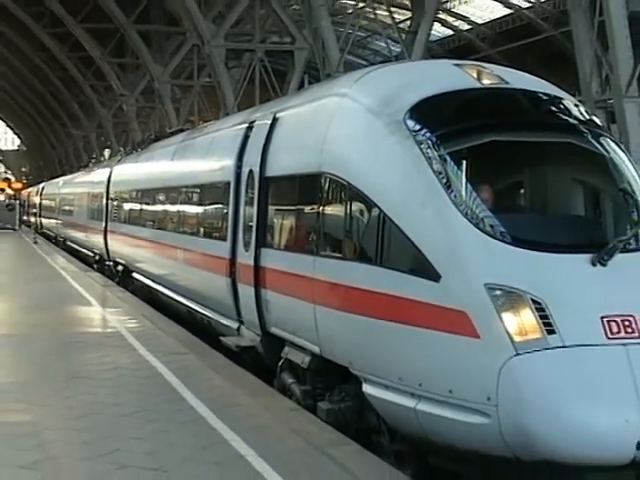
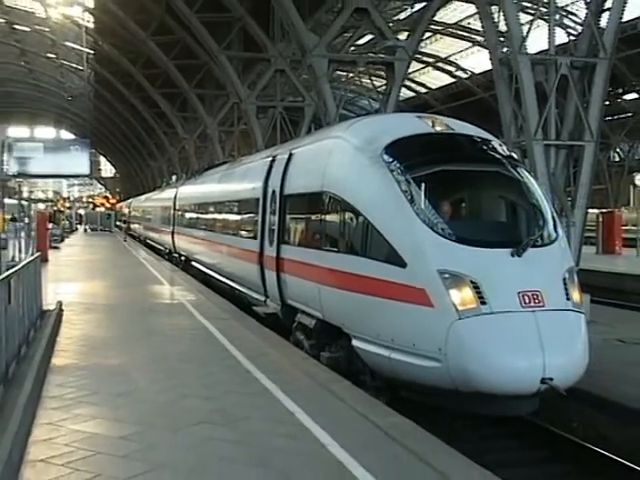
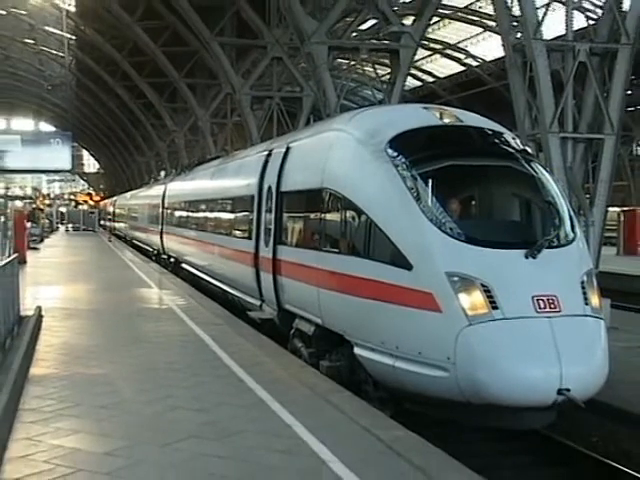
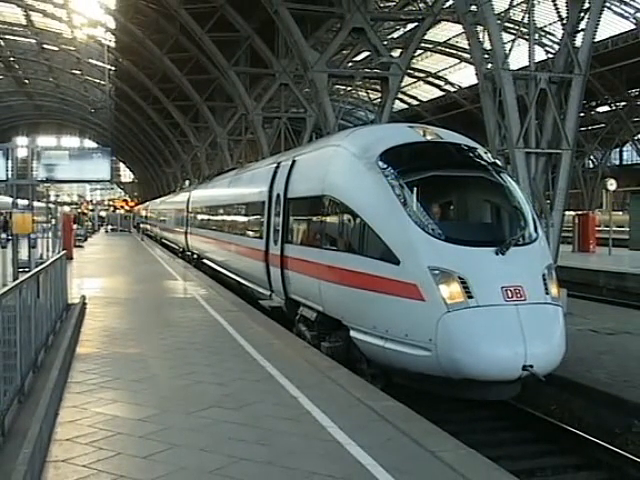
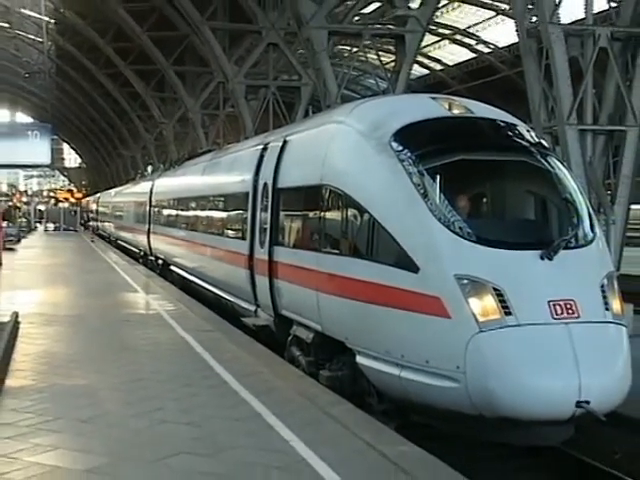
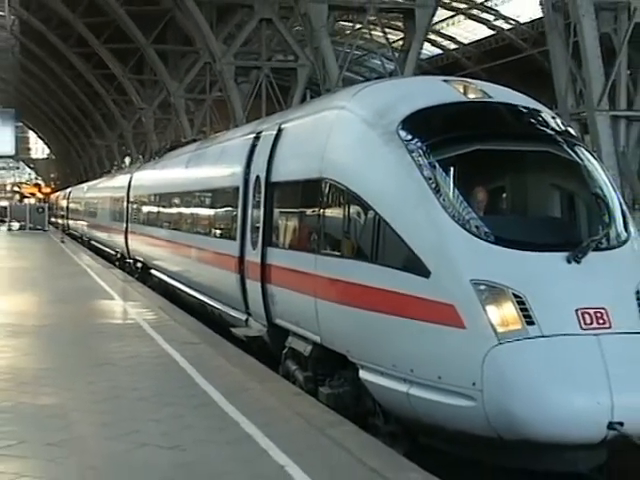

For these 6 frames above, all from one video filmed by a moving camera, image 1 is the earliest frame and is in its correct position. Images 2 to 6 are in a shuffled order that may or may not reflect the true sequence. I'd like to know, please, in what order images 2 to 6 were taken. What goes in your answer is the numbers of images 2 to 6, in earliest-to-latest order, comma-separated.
6, 5, 3, 2, 4
